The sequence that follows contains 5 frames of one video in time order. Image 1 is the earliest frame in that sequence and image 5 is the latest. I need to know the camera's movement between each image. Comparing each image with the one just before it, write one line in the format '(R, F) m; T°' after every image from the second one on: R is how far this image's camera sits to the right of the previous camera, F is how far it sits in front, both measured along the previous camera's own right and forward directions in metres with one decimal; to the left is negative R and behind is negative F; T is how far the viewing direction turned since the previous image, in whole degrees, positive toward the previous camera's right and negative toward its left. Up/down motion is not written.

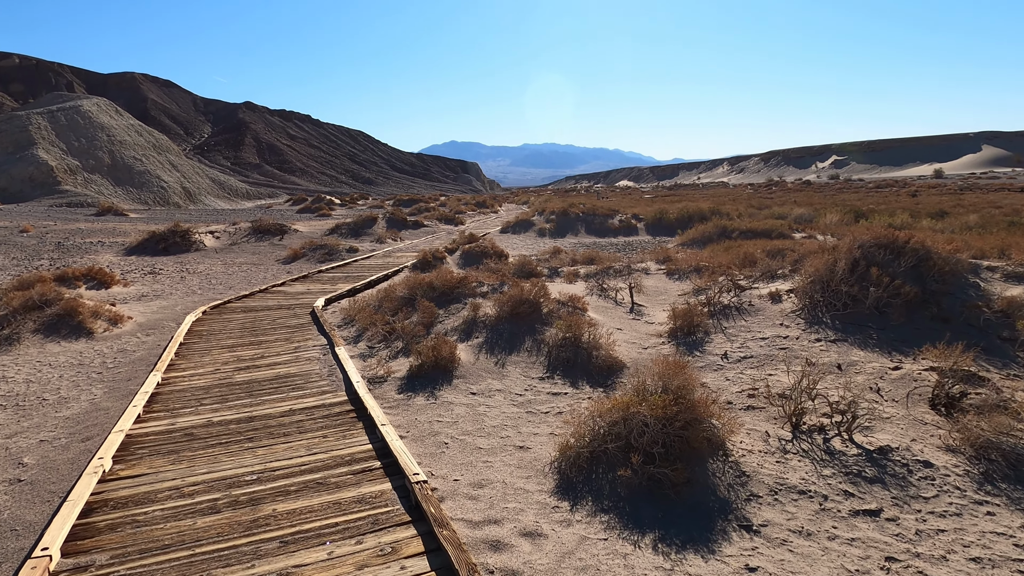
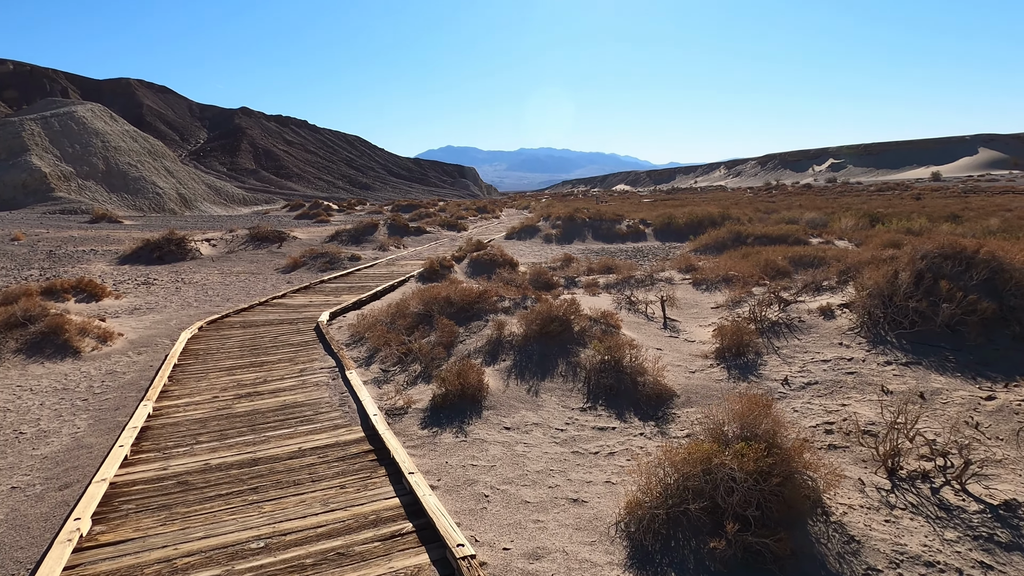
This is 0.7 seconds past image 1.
(-0.3, +0.7) m; 0°
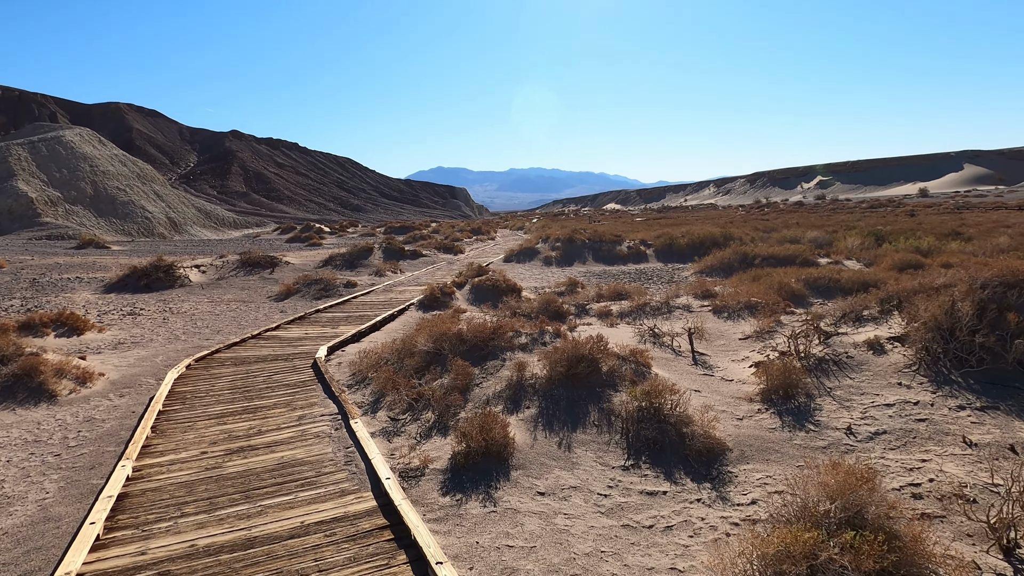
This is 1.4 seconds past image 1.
(-0.3, +0.6) m; +1°
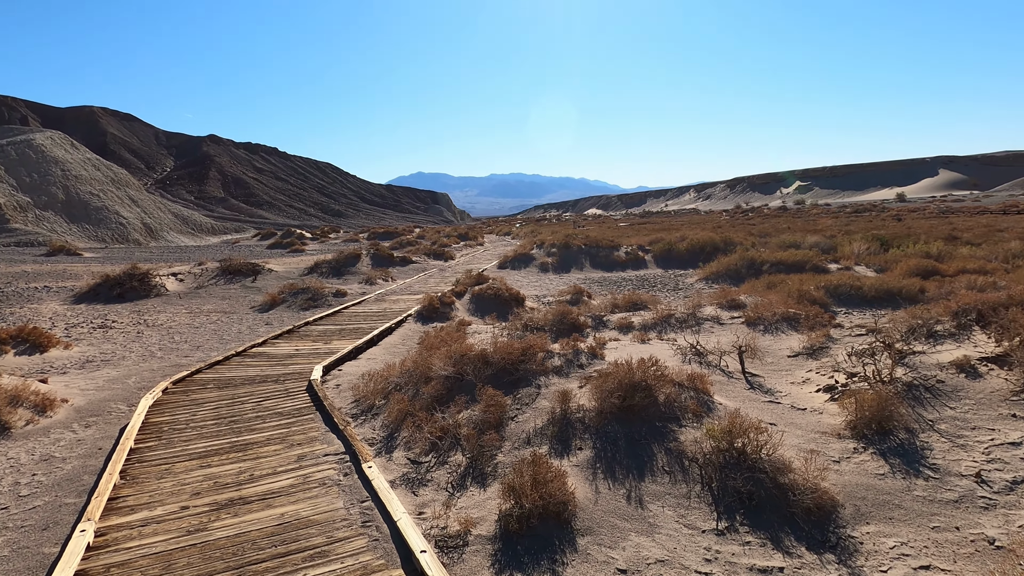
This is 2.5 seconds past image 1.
(-0.5, +0.9) m; +2°
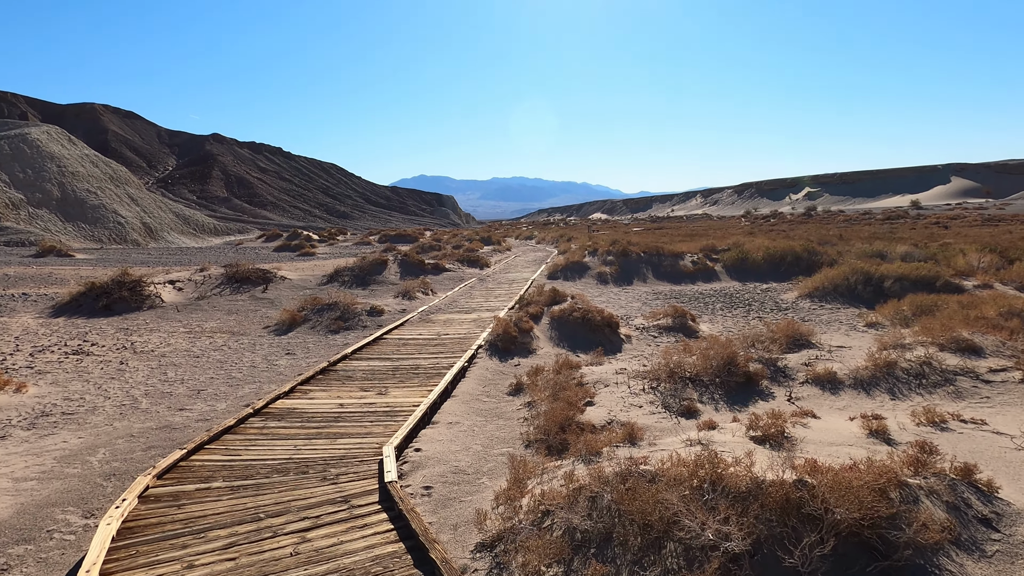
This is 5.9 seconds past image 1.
(-1.5, +3.1) m; 0°
